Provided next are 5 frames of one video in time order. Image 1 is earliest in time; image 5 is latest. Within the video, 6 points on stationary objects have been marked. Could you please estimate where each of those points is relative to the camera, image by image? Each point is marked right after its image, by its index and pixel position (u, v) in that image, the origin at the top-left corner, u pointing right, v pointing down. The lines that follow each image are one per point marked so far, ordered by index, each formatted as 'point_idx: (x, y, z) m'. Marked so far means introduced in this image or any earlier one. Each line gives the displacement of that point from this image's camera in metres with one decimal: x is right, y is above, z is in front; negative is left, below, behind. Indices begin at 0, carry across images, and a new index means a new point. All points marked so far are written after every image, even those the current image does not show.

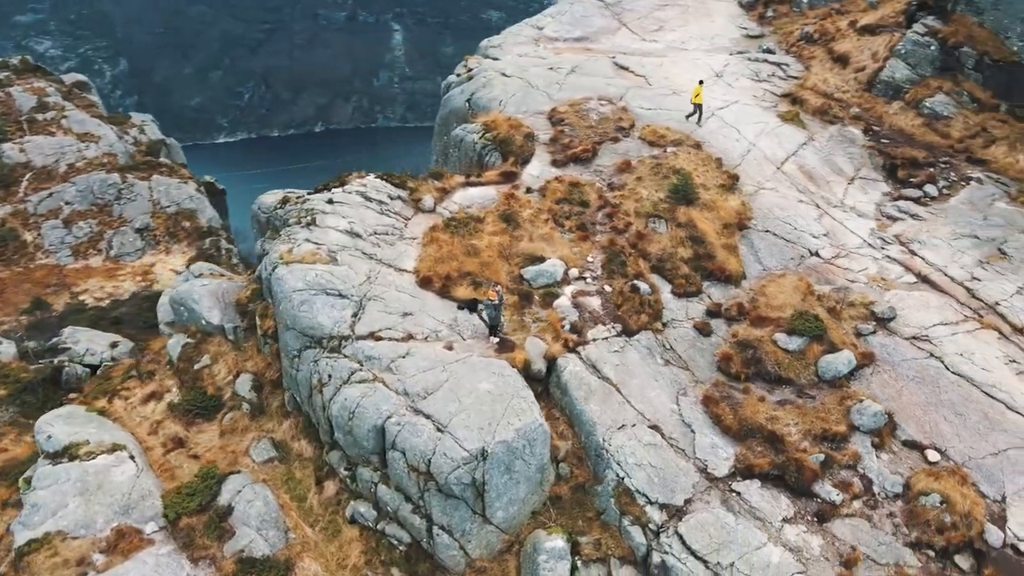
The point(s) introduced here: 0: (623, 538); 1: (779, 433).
0: (+2.1, -4.7, +14.0) m
1: (+5.3, -2.9, +14.8) m
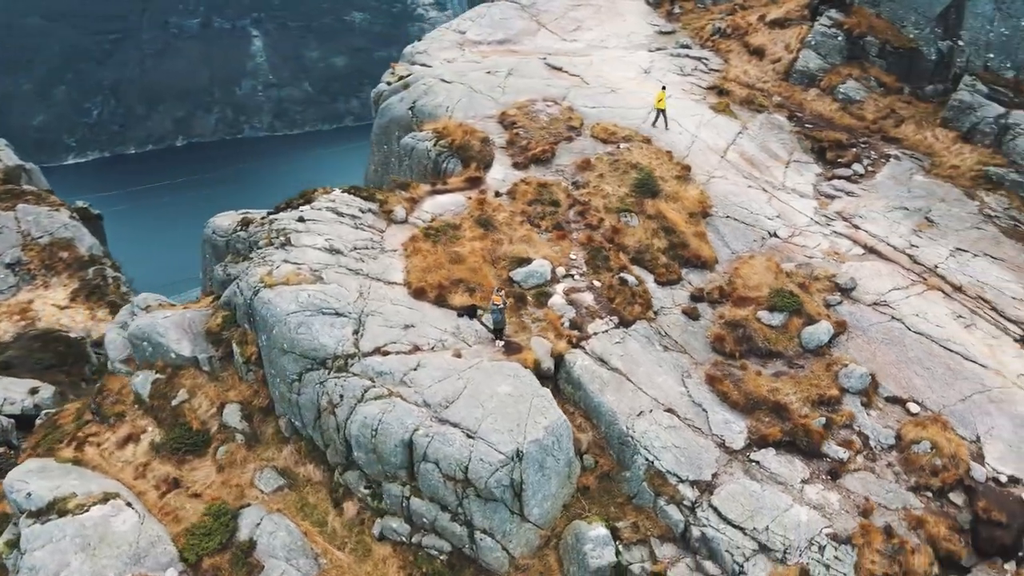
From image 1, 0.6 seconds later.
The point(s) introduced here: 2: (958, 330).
0: (+2.9, -4.5, +14.7) m
1: (+5.8, -2.5, +16.1) m
2: (+11.0, -1.0, +18.3) m
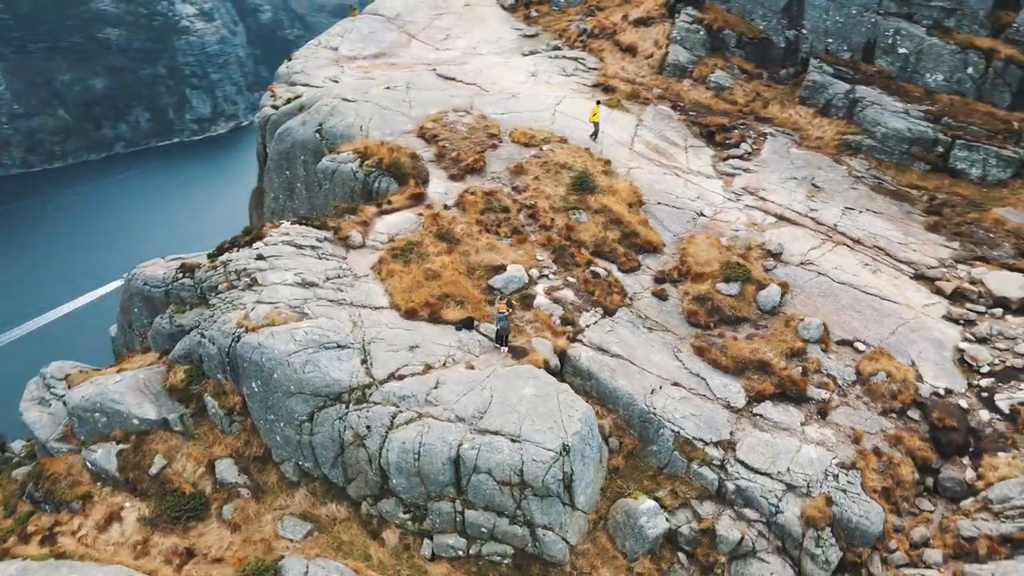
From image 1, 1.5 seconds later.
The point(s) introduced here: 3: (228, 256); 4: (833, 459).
0: (+4.0, -4.2, +16.2) m
1: (+6.2, -1.8, +18.2) m
2: (+10.3, +0.3, +21.6) m
3: (-7.6, +0.9, +20.0) m
4: (+7.0, -3.7, +16.3) m
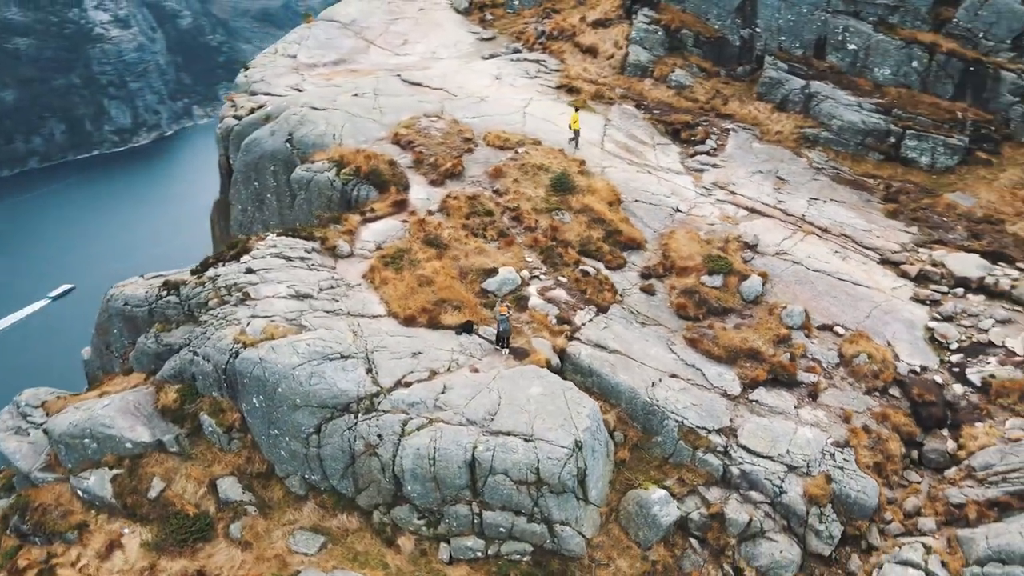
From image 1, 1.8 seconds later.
0: (+4.2, -4.0, +16.8) m
1: (+6.2, -1.5, +18.9) m
2: (+10.0, +0.8, +22.6) m
3: (-7.8, +0.4, +19.6) m
4: (+7.3, -3.5, +17.1) m
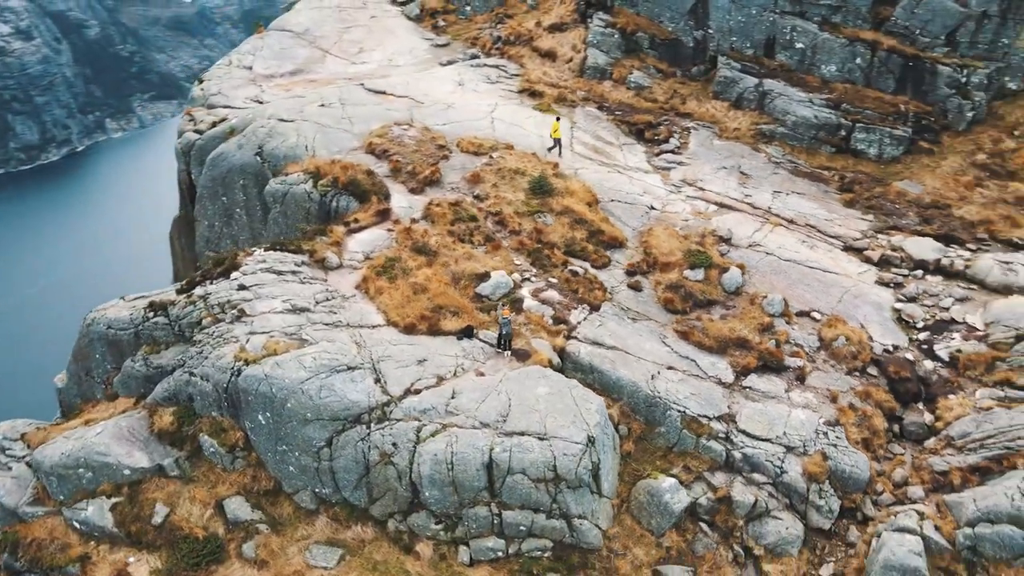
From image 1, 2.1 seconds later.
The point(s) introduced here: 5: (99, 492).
0: (+4.5, -3.9, +17.5) m
1: (+6.1, -1.3, +19.8) m
2: (+9.5, +1.2, +23.8) m
3: (-8.0, 0.0, +19.3) m
4: (+7.4, -3.2, +18.1) m
5: (-9.9, -4.9, +17.9) m
